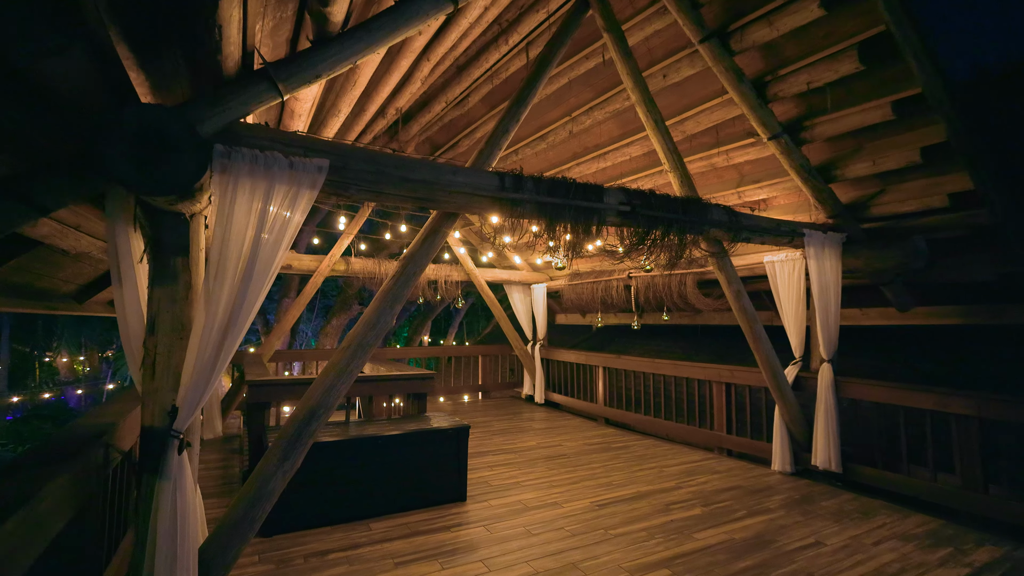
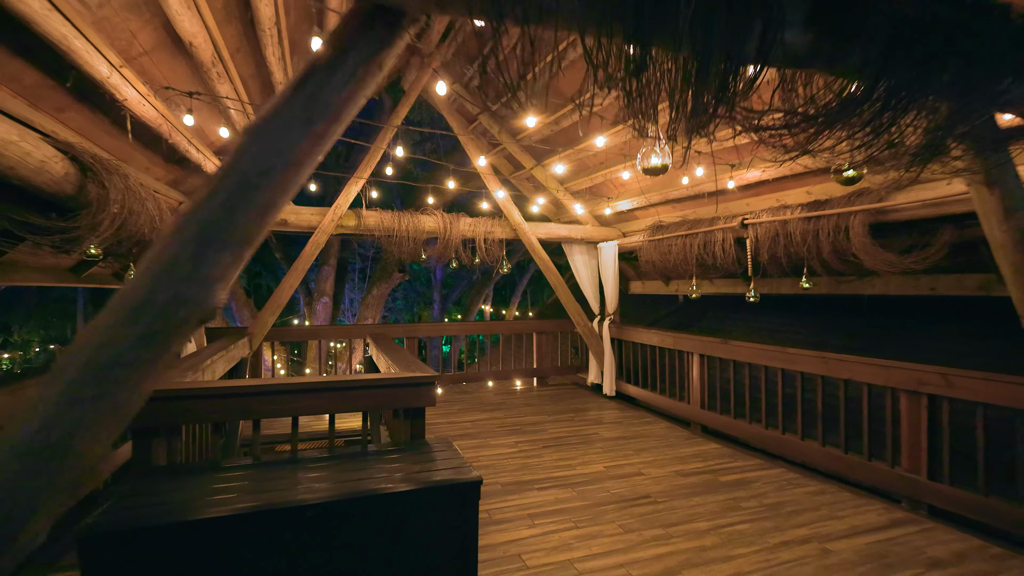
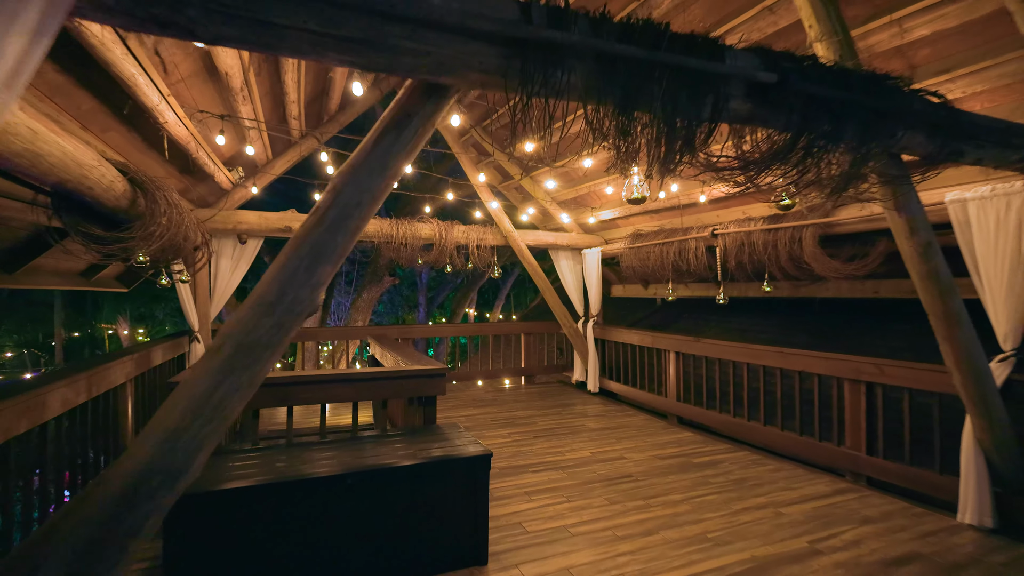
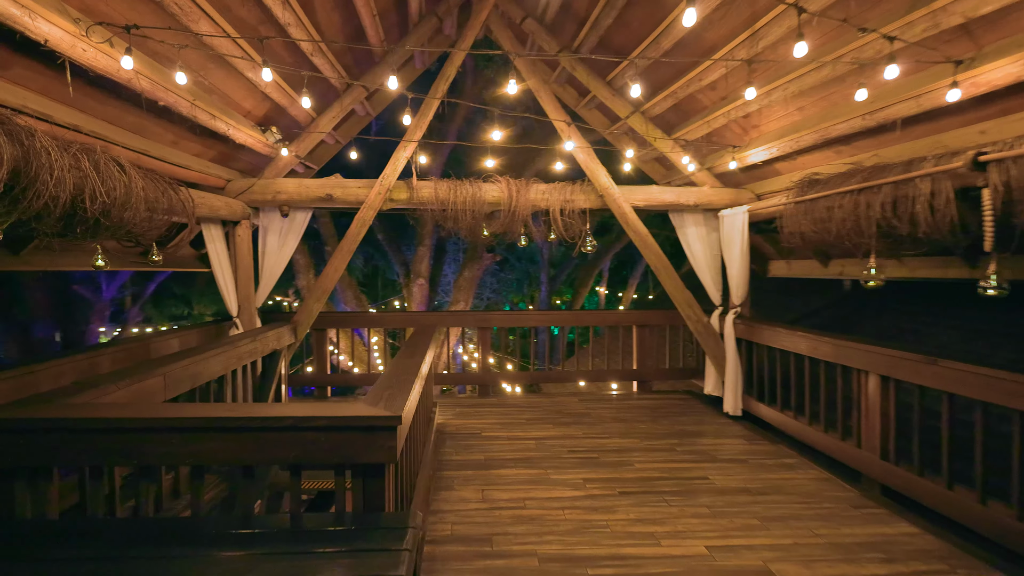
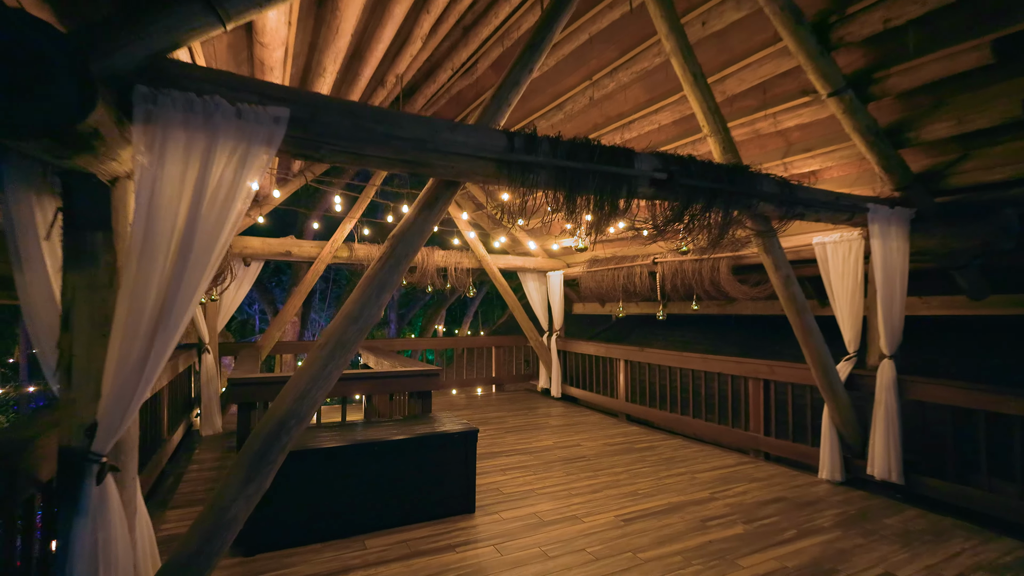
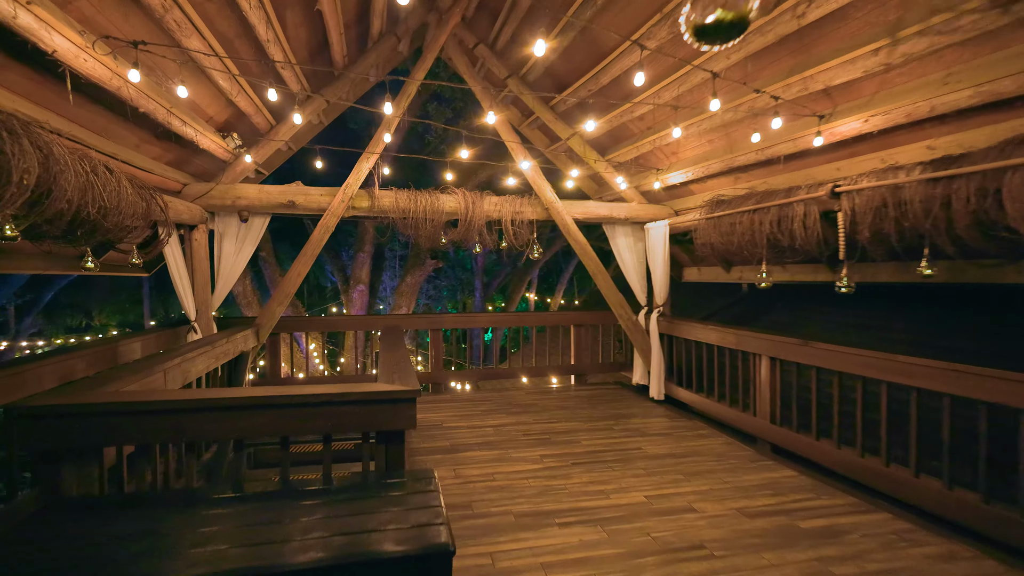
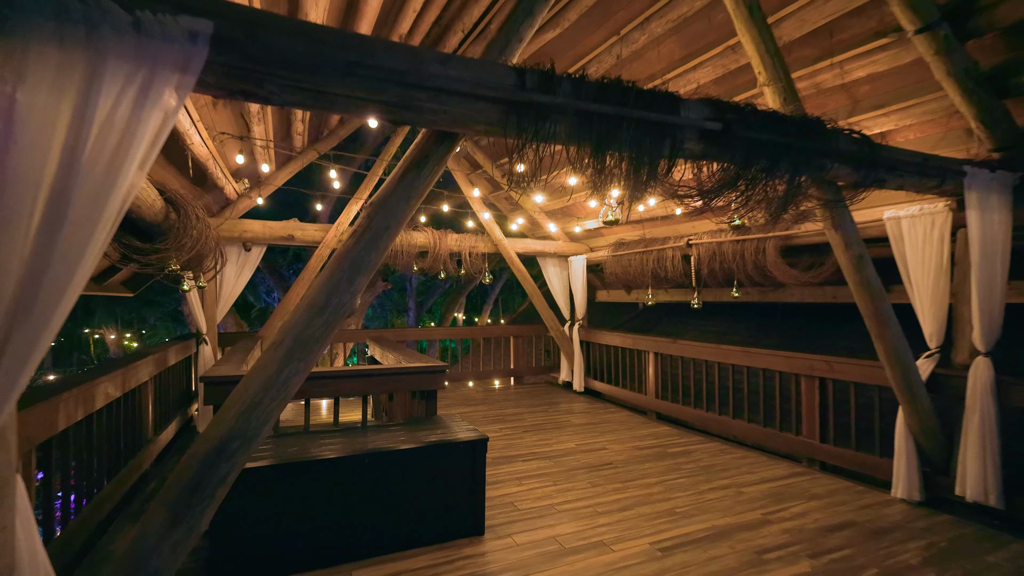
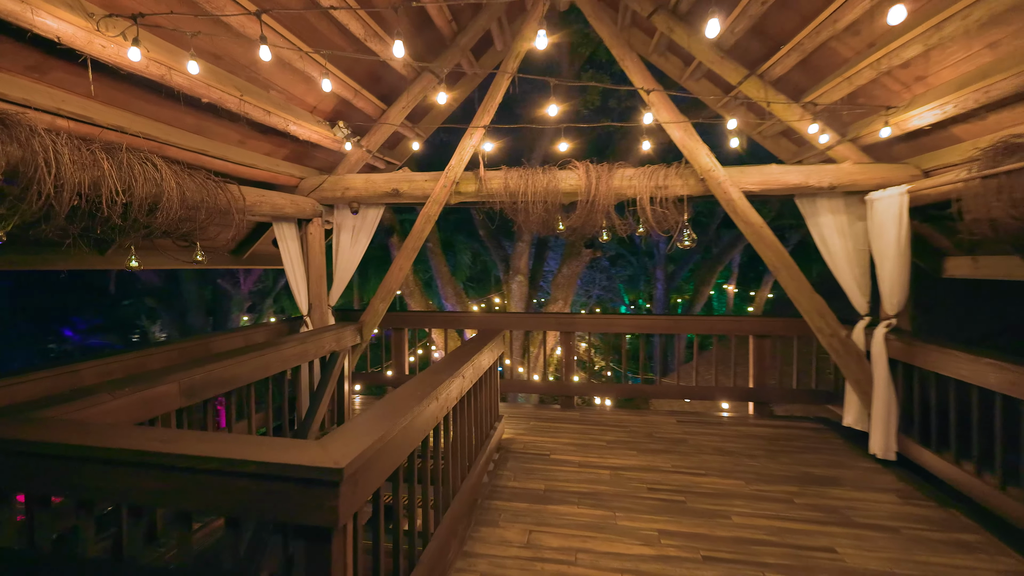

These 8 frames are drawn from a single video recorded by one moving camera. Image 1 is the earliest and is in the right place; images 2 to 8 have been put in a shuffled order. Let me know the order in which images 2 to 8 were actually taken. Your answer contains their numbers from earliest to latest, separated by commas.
5, 7, 3, 2, 6, 4, 8
